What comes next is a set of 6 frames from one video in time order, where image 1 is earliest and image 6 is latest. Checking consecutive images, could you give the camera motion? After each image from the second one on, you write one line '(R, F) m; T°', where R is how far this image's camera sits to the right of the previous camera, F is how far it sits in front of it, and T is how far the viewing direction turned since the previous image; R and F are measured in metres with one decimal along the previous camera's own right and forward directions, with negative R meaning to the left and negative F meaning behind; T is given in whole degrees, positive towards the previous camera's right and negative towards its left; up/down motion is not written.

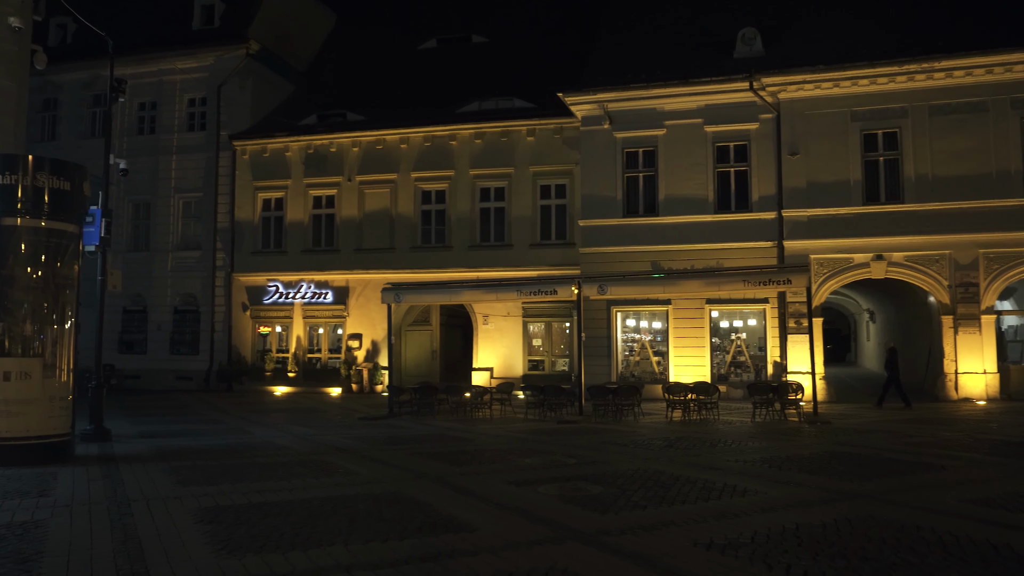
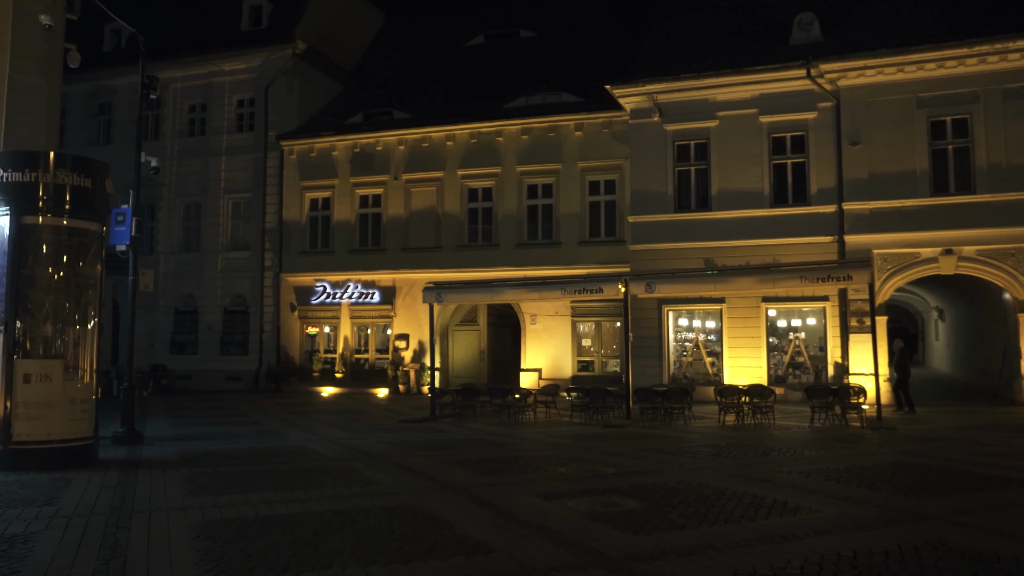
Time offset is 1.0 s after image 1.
(+0.3, +0.6) m; -4°
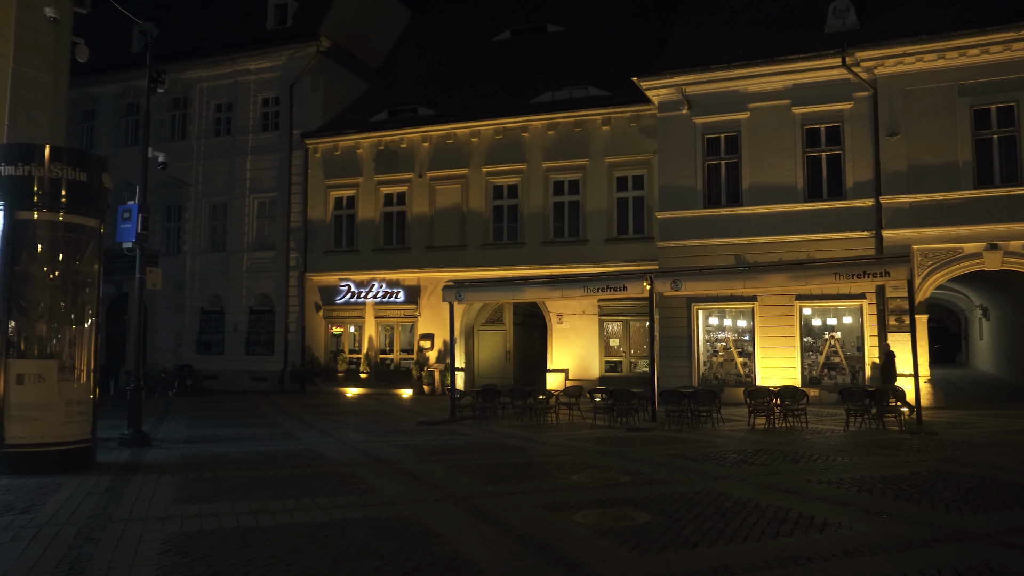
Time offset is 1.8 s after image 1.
(+0.3, +0.5) m; -2°
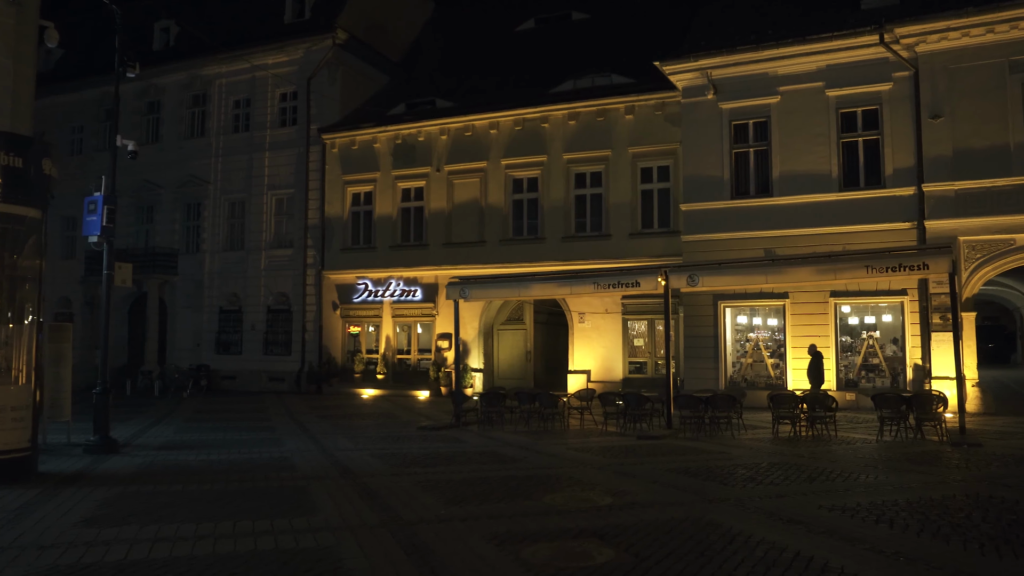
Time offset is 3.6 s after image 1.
(+0.7, +1.1) m; -3°
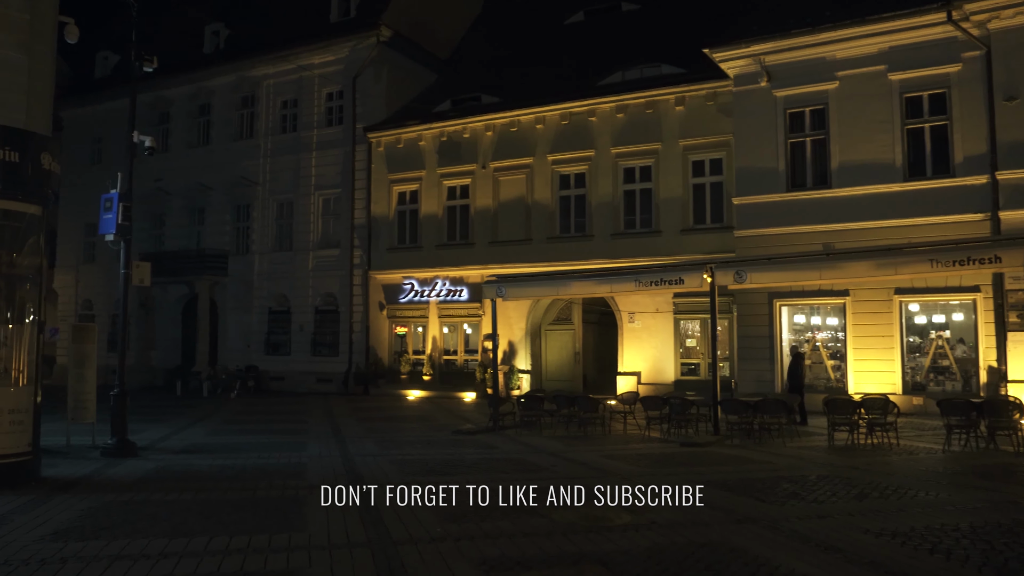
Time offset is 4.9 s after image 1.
(+0.4, +0.7) m; -4°
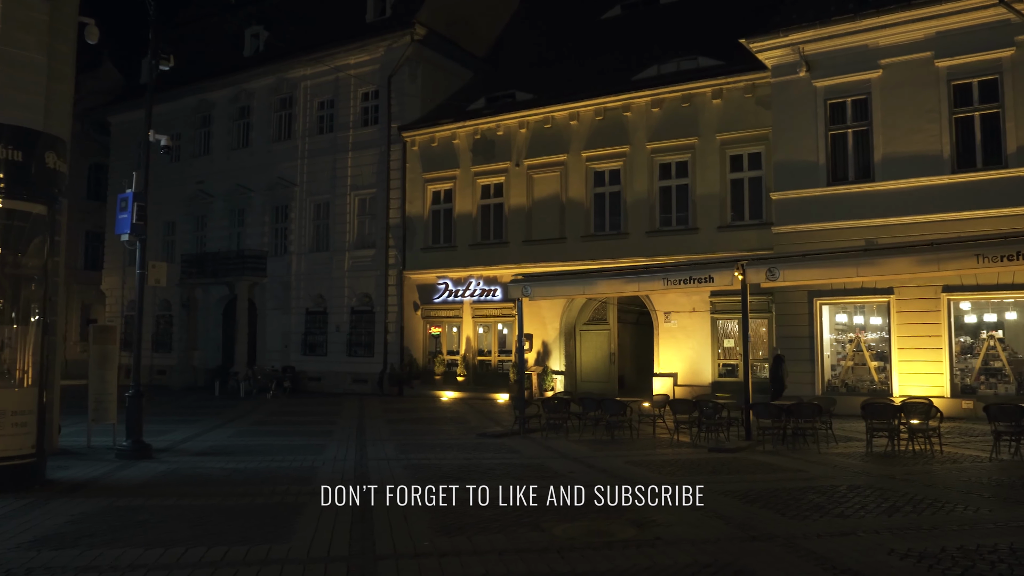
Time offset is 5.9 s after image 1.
(+0.4, +0.4) m; -3°
